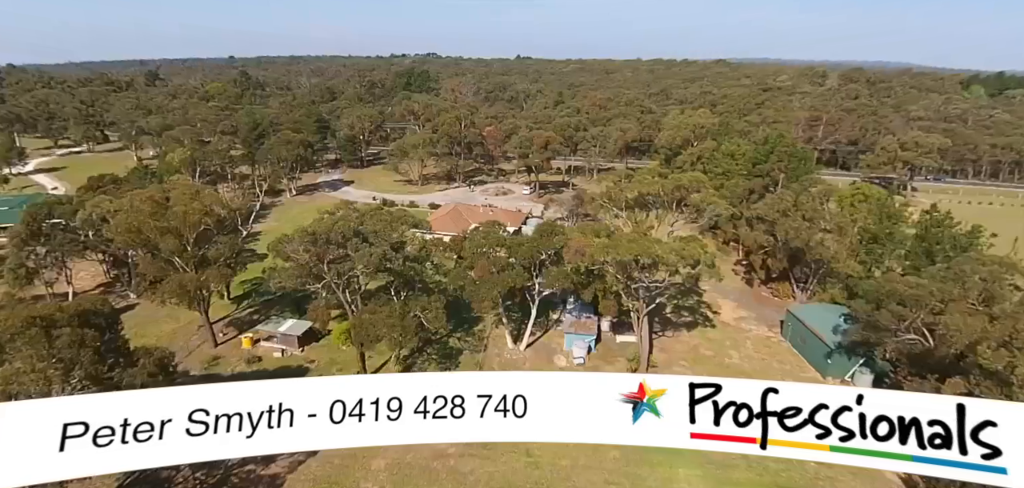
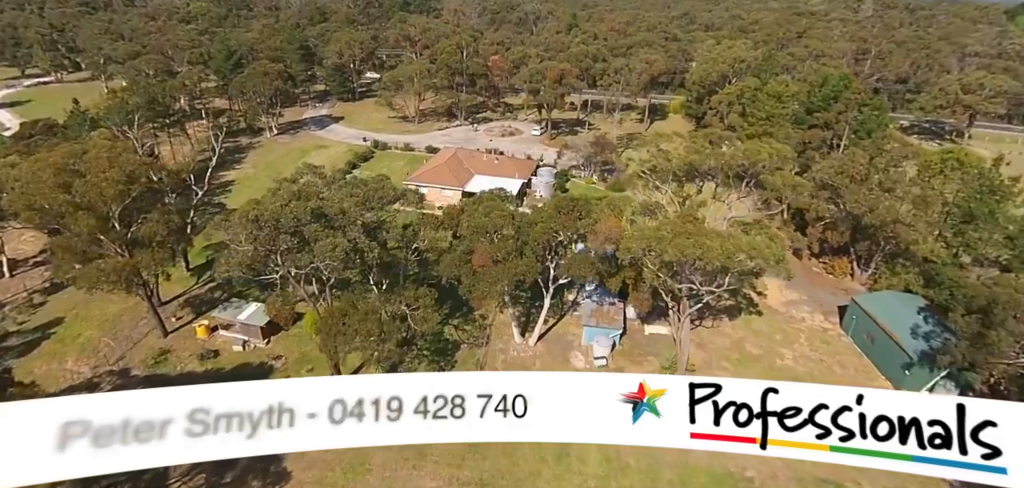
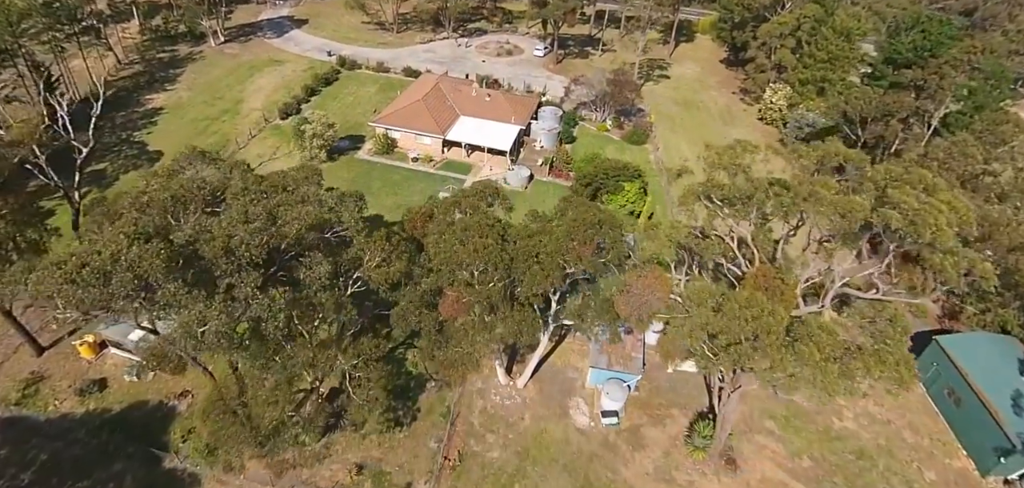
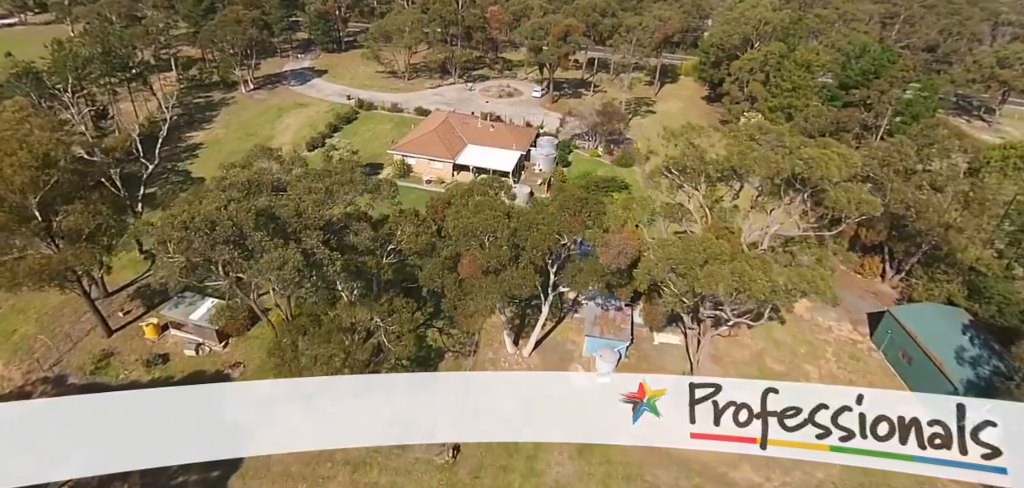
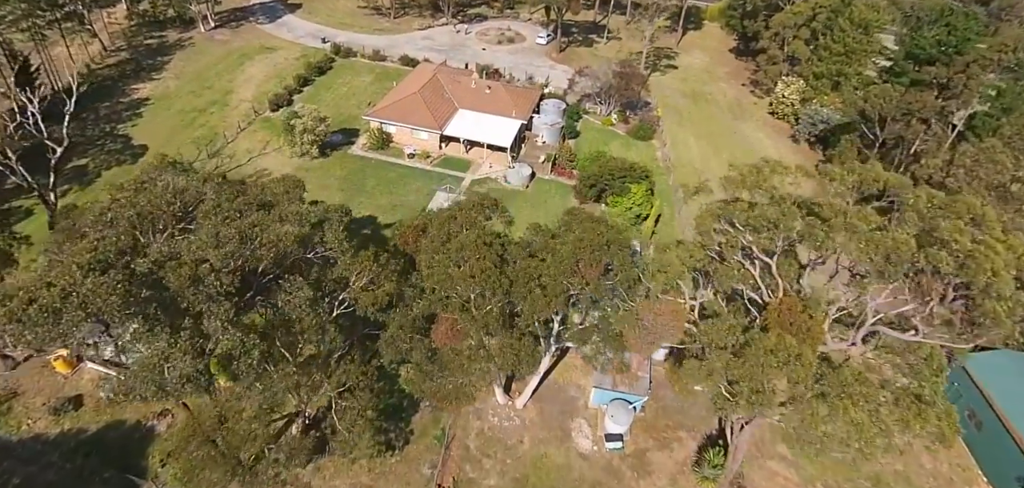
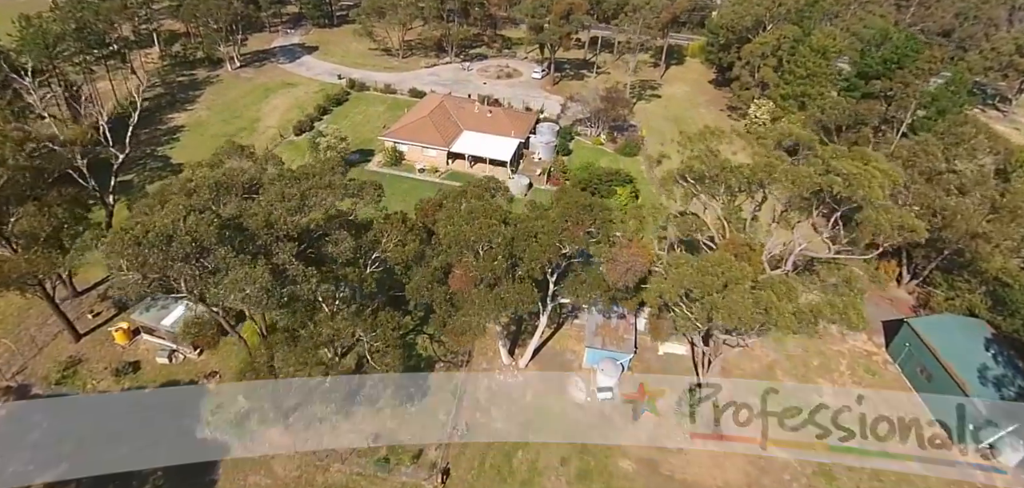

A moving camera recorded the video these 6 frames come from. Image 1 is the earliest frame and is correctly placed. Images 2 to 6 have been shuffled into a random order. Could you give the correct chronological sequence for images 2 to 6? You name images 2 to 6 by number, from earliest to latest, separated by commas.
2, 4, 6, 3, 5
